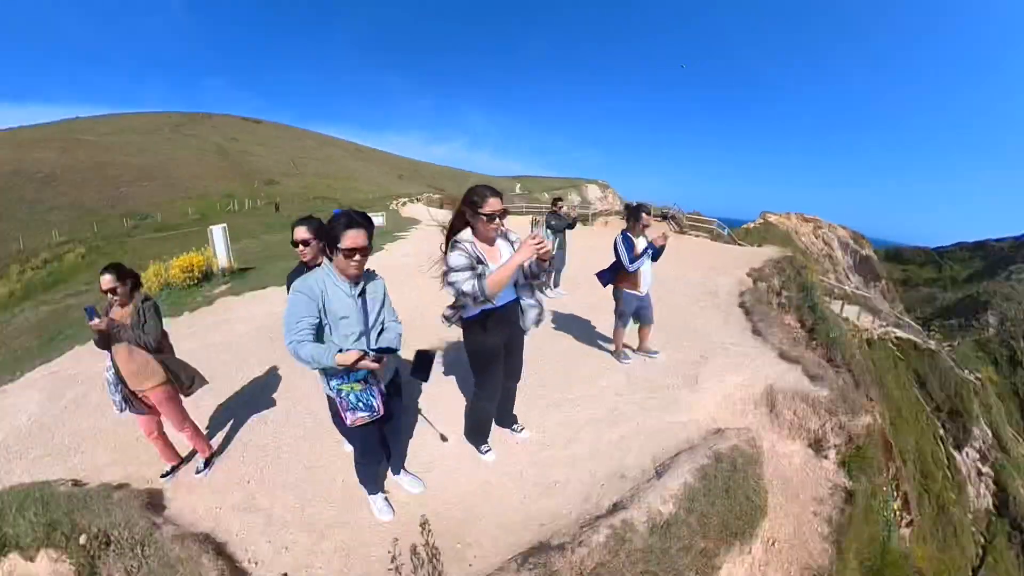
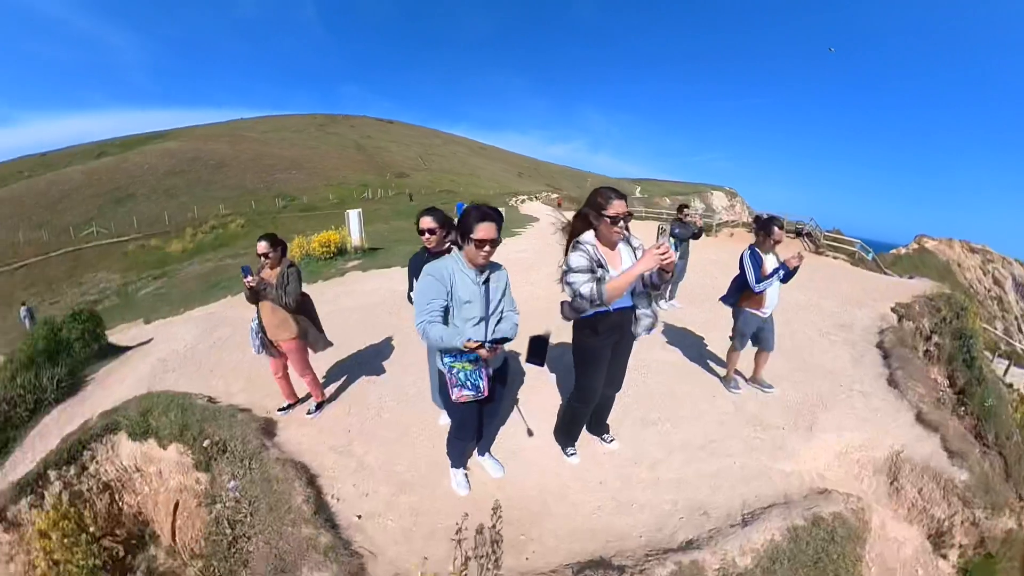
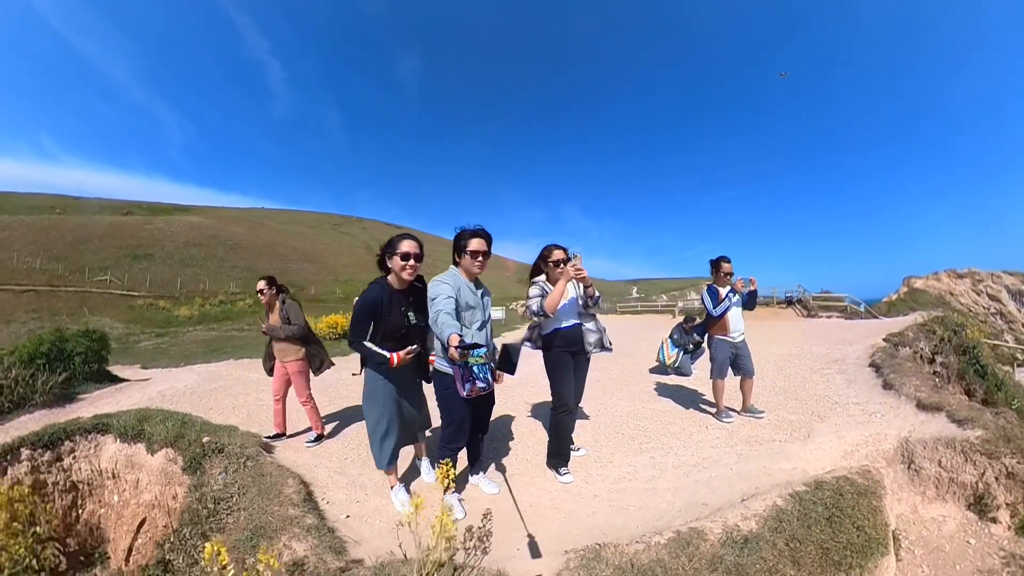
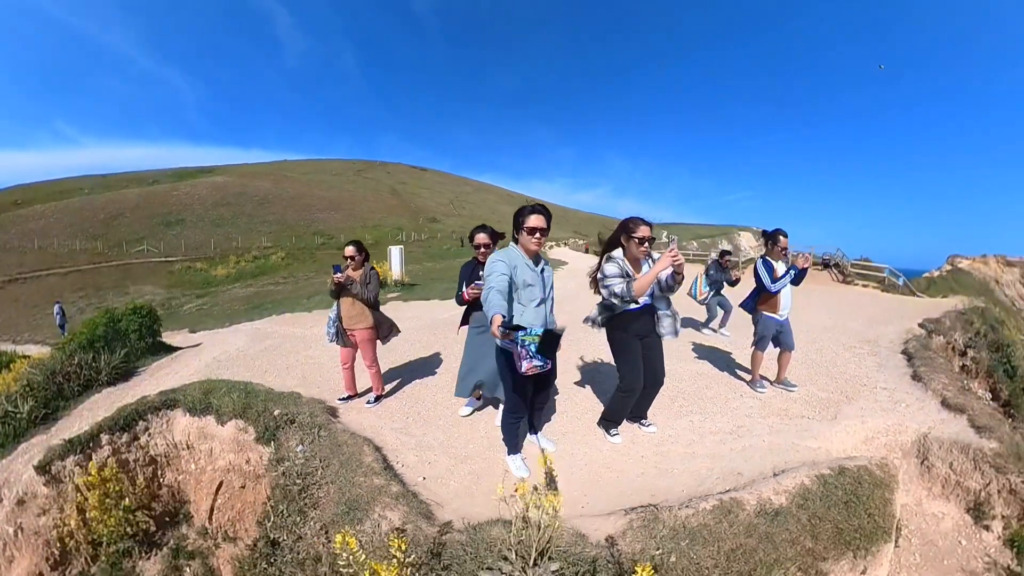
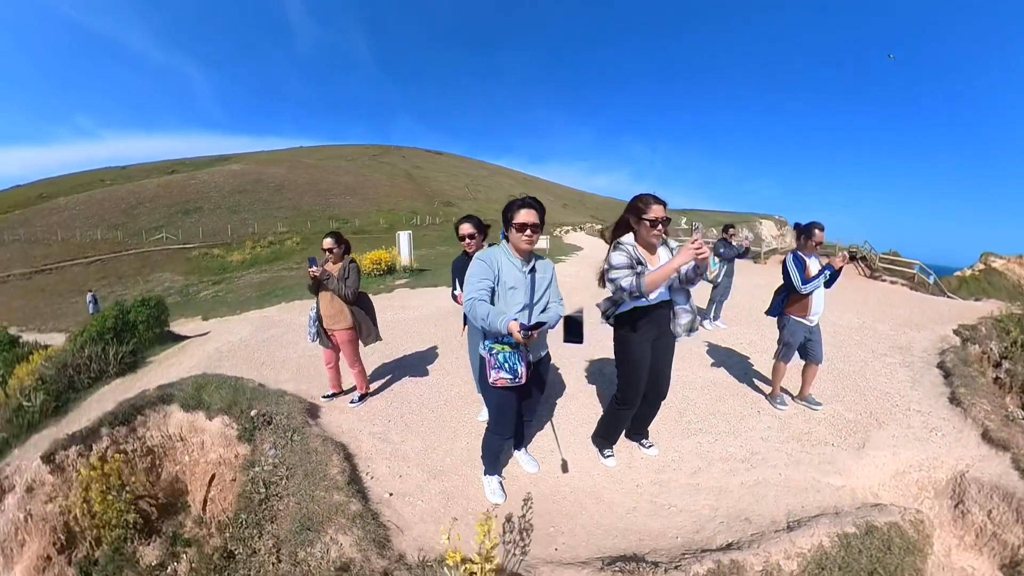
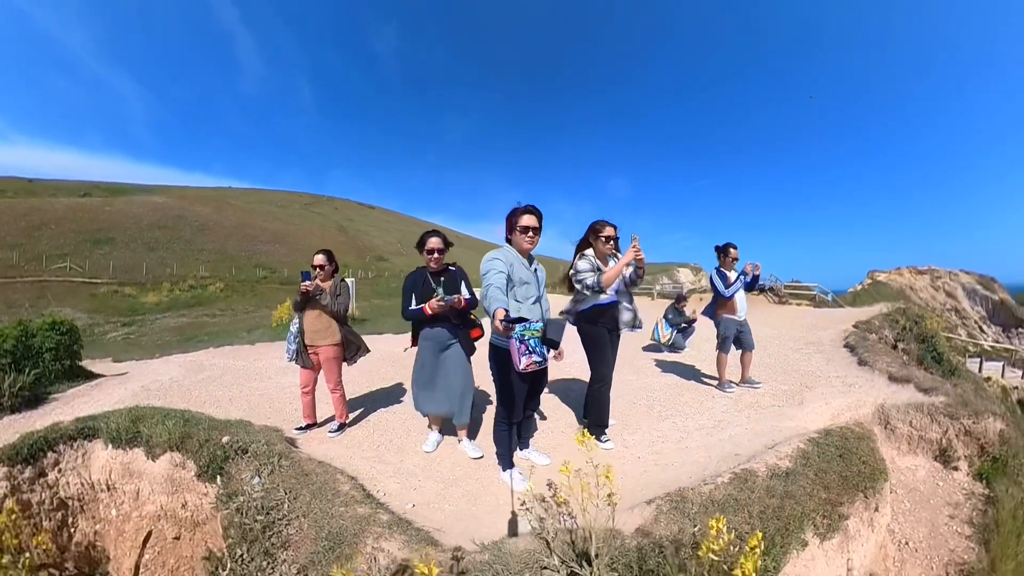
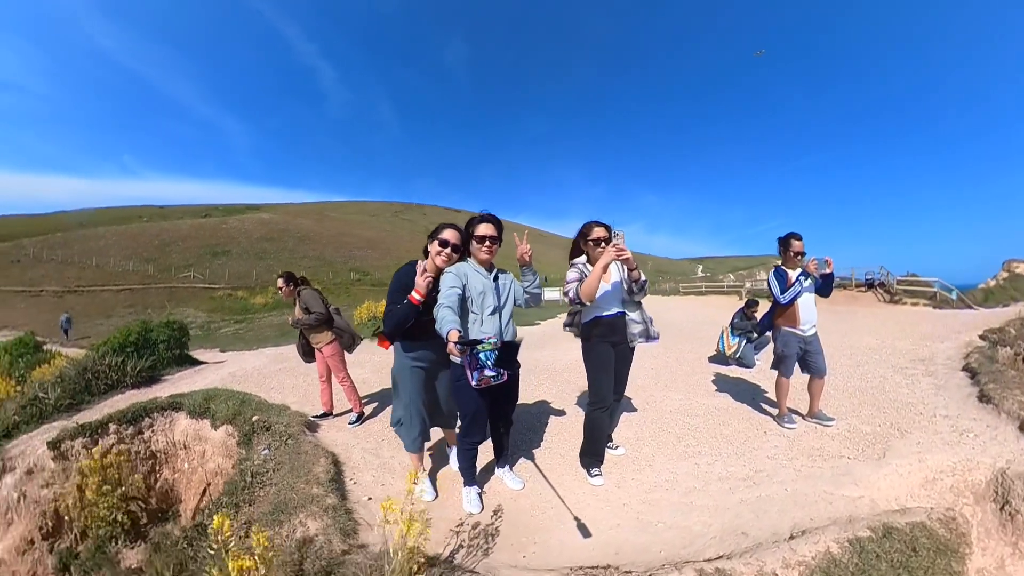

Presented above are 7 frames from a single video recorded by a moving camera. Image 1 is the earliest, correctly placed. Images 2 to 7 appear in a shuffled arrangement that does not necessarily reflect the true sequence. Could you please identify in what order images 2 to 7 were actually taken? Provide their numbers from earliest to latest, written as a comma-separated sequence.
2, 5, 4, 6, 3, 7
